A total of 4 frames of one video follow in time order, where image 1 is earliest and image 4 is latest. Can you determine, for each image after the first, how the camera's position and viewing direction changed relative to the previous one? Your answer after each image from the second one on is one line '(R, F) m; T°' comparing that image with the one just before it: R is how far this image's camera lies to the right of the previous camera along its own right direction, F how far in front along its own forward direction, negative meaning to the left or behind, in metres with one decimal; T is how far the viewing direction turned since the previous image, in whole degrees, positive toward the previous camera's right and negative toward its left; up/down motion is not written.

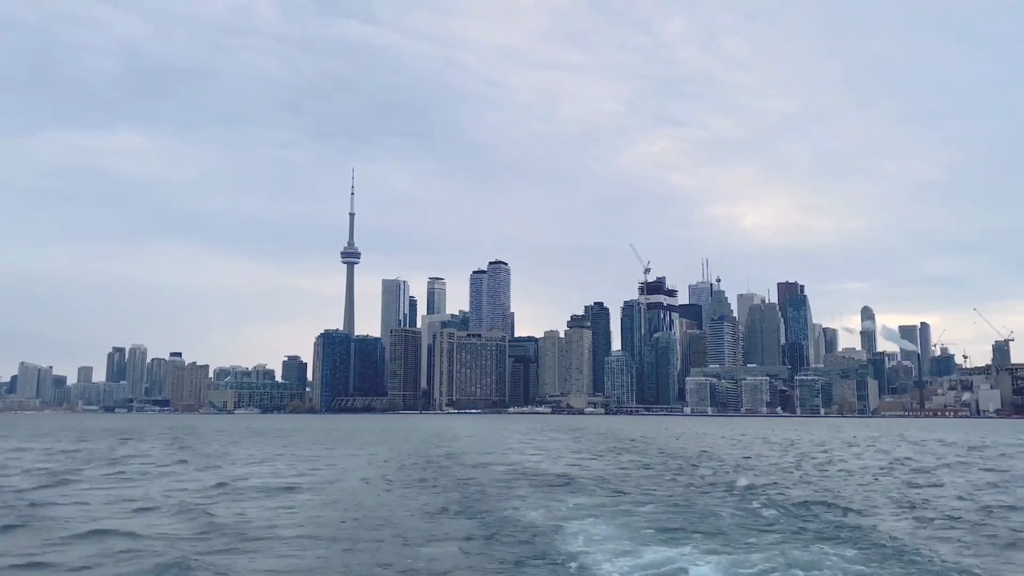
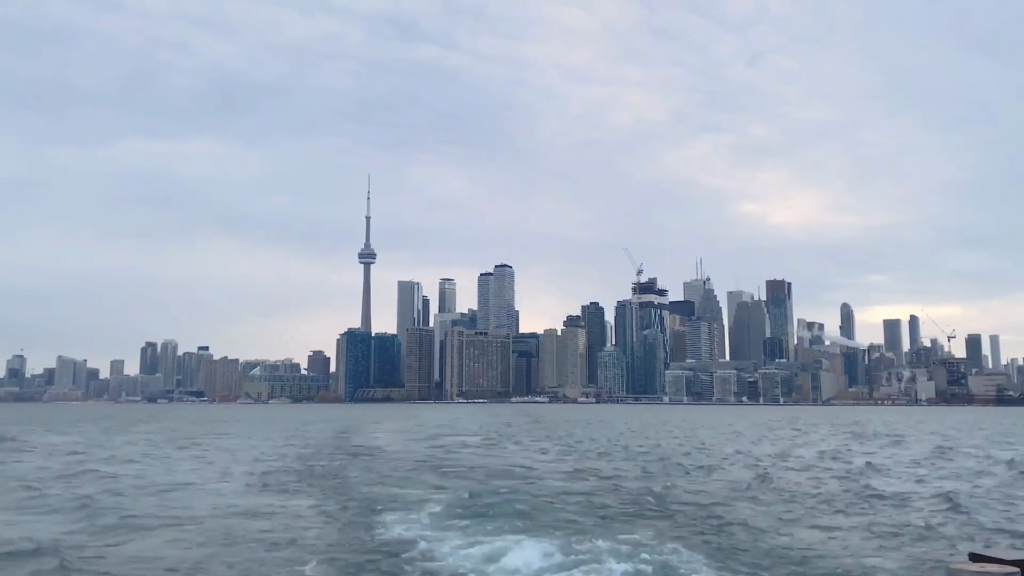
(+0.8, -10.9) m; -1°
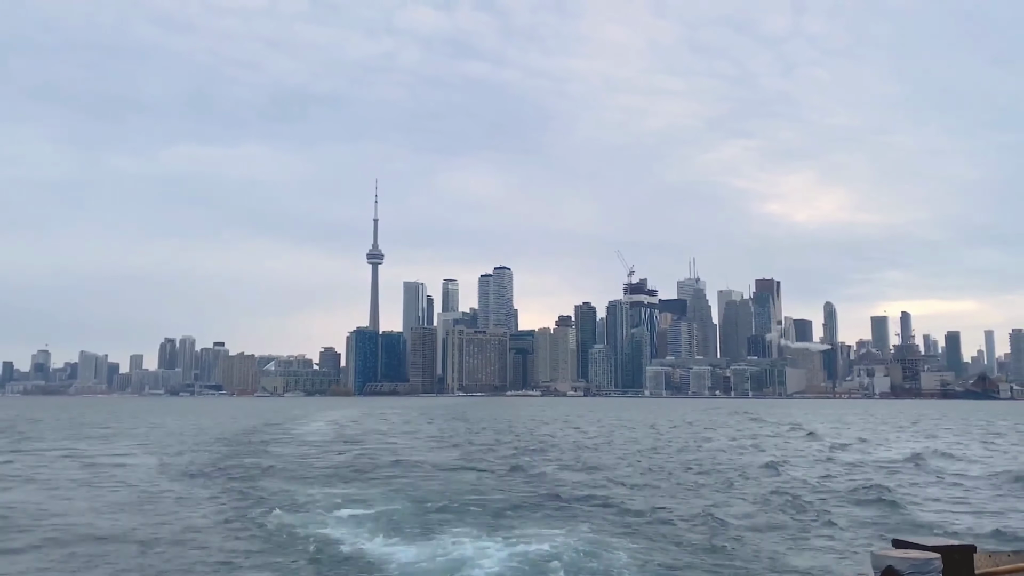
(+1.6, -8.1) m; -1°
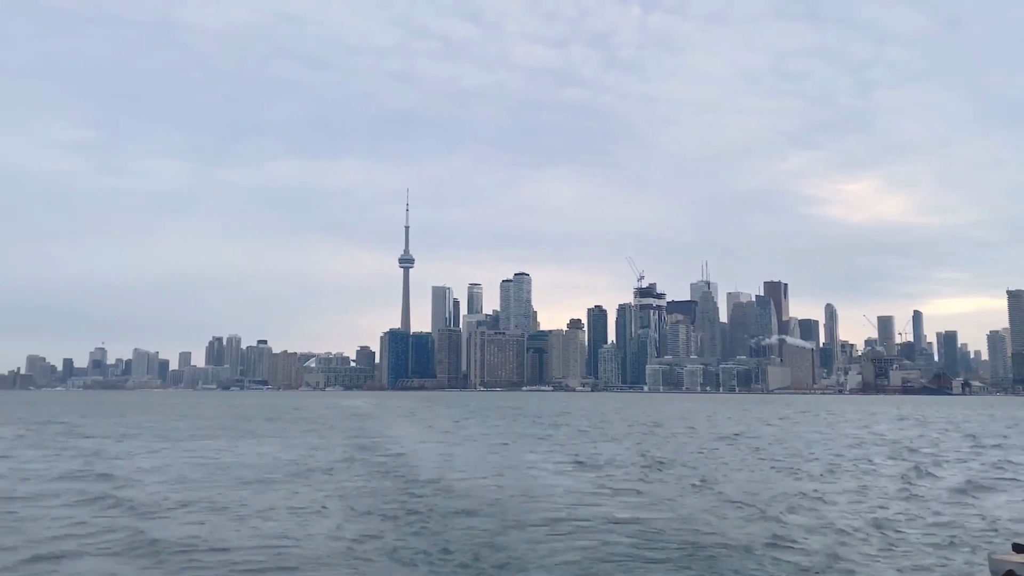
(-10.5, -10.8) m; +4°
